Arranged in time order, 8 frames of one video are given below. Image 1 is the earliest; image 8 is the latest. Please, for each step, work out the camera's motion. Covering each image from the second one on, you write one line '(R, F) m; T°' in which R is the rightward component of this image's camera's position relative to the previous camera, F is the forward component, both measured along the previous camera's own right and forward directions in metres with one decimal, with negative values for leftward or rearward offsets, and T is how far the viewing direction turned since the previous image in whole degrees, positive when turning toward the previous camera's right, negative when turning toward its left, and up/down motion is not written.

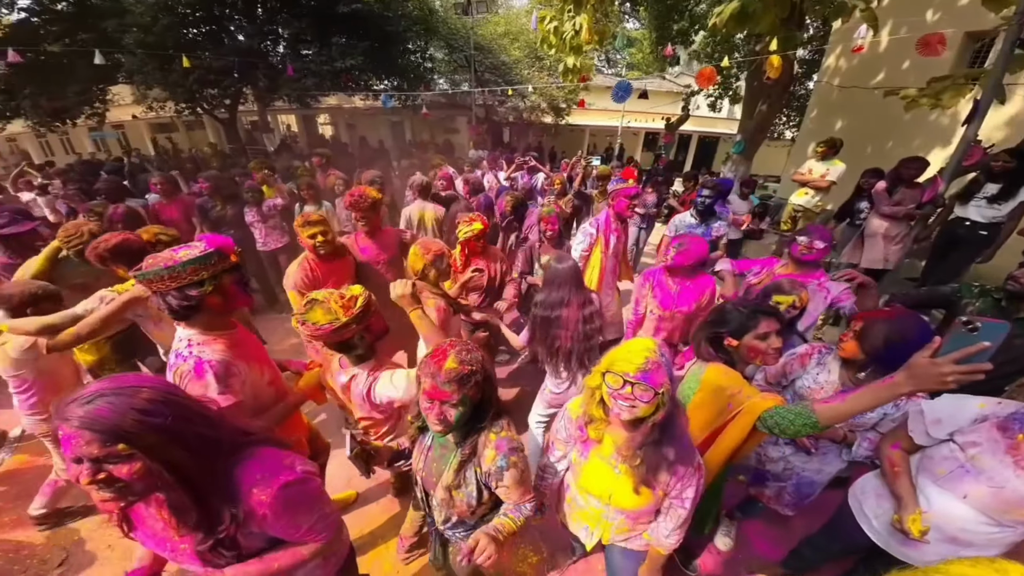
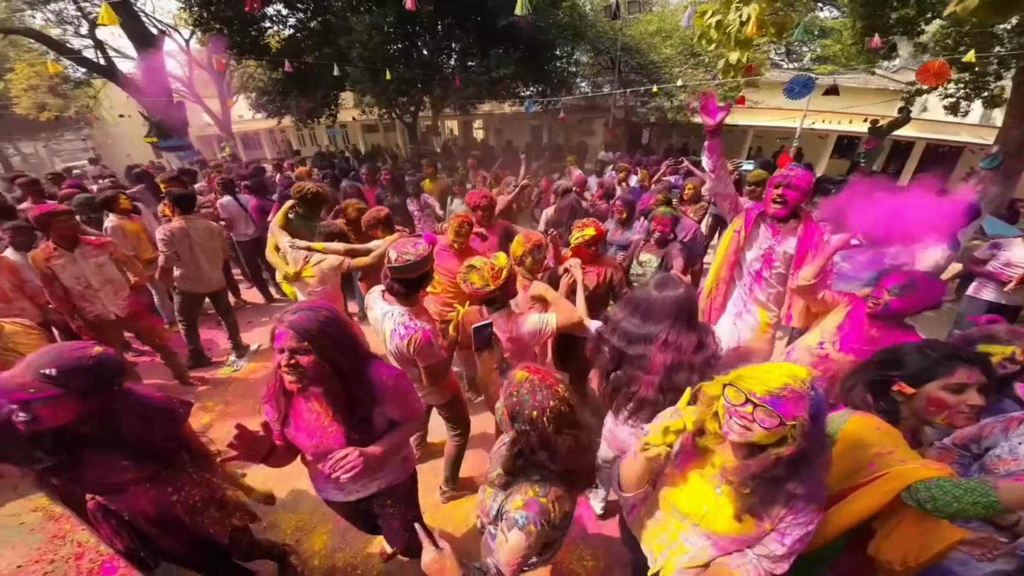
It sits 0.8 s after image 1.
(0.0, -0.2) m; -19°
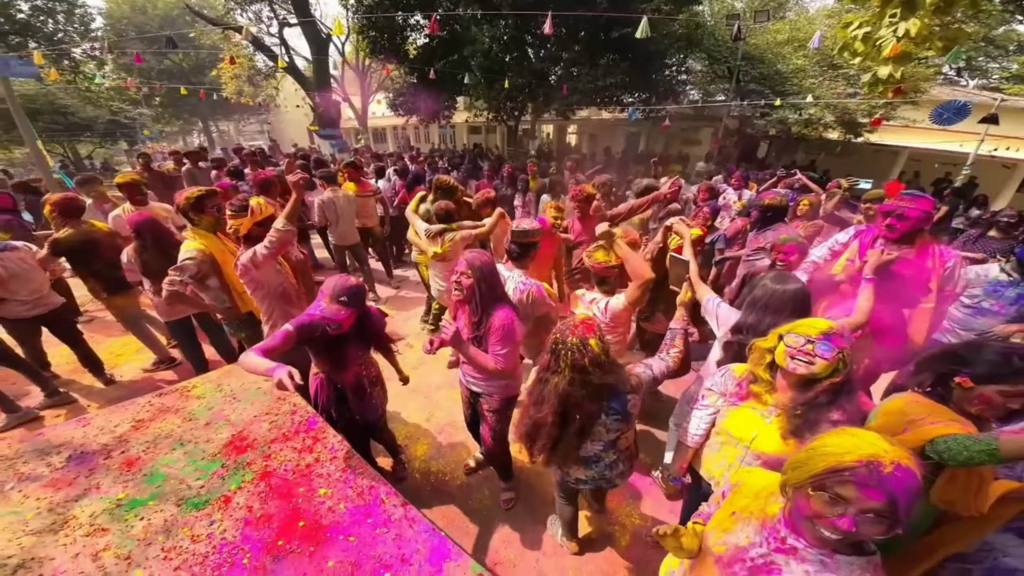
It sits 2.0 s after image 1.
(0.0, -0.7) m; -12°
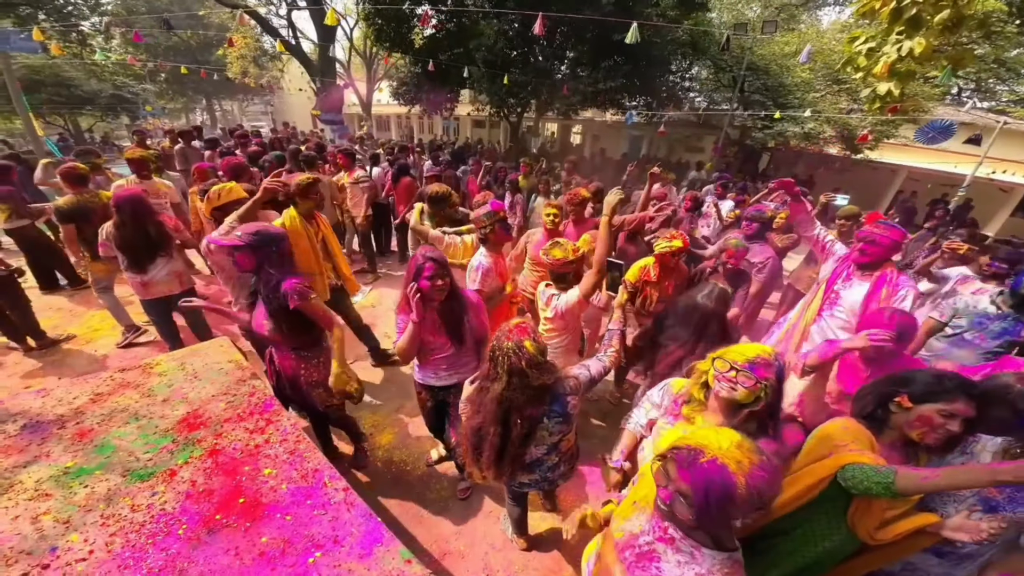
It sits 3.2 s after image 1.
(+0.3, 0.0) m; 0°
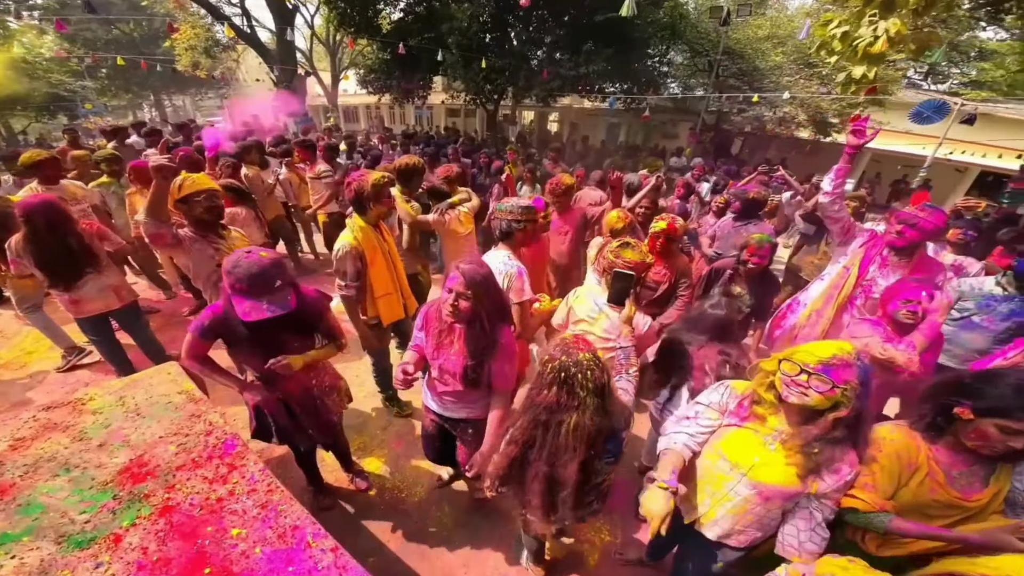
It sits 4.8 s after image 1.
(-0.2, +0.3) m; +3°
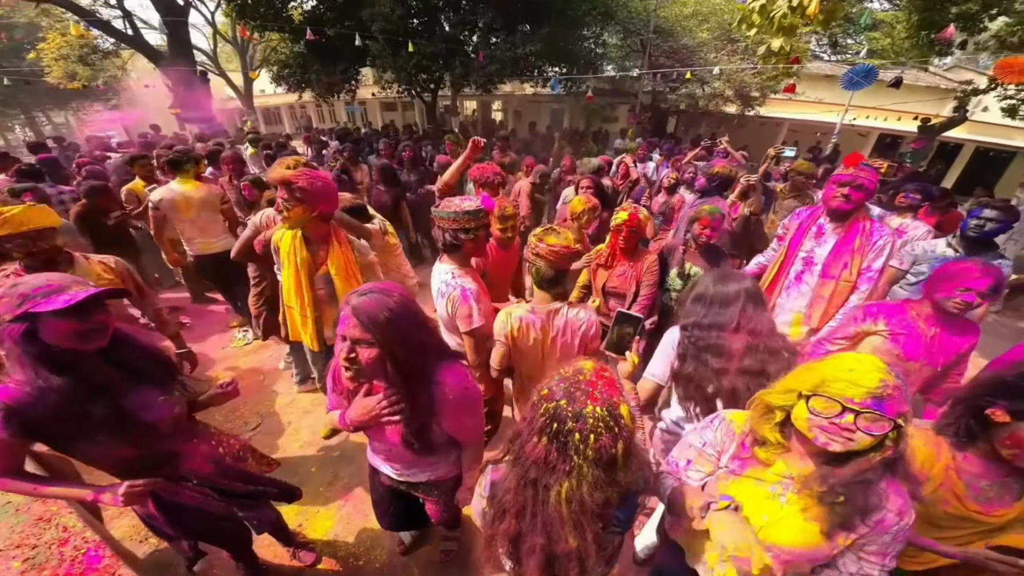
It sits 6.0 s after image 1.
(0.0, +0.4) m; +7°
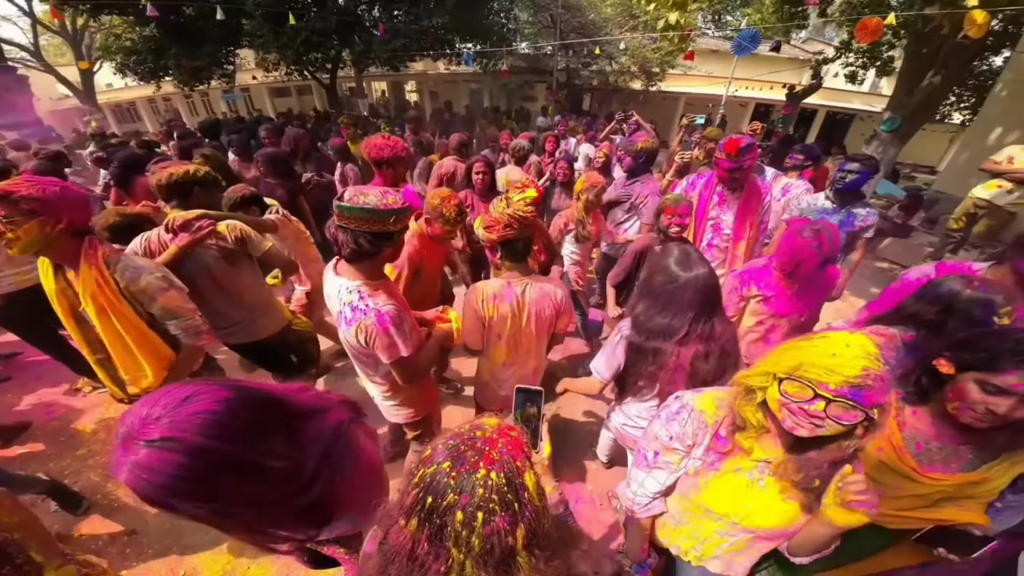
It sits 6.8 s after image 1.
(0.0, +0.2) m; +10°
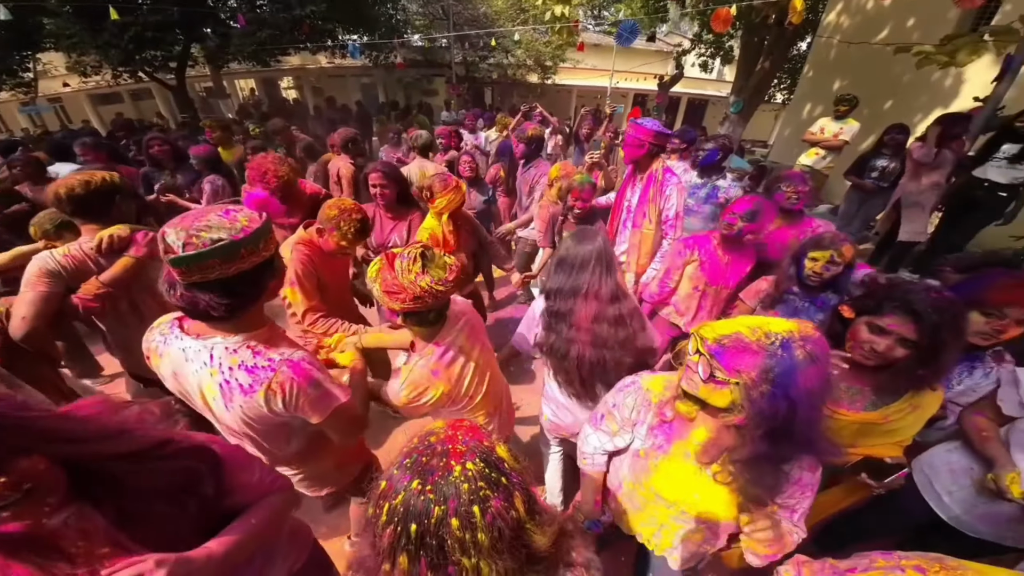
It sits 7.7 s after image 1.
(0.0, +0.2) m; +11°
